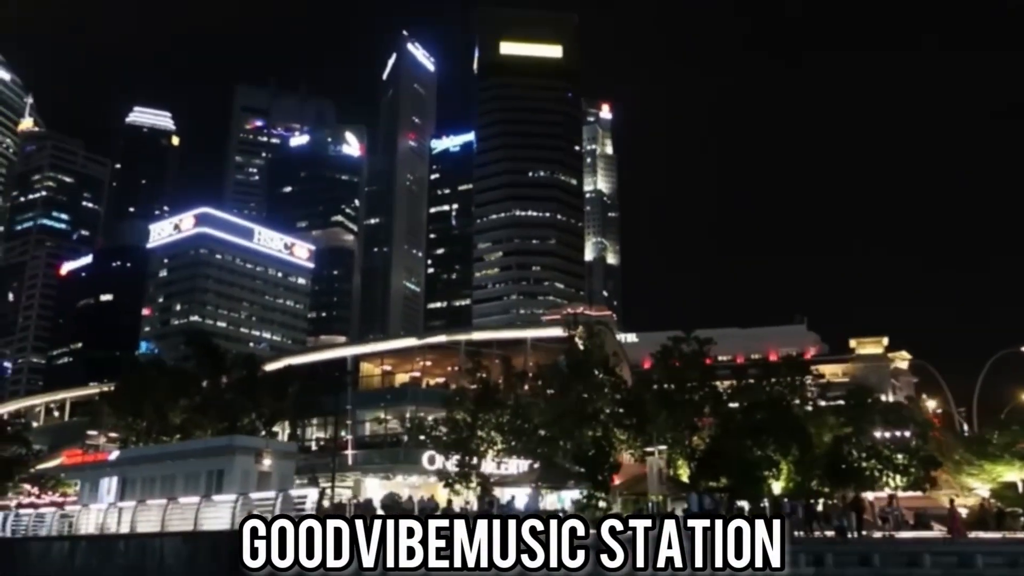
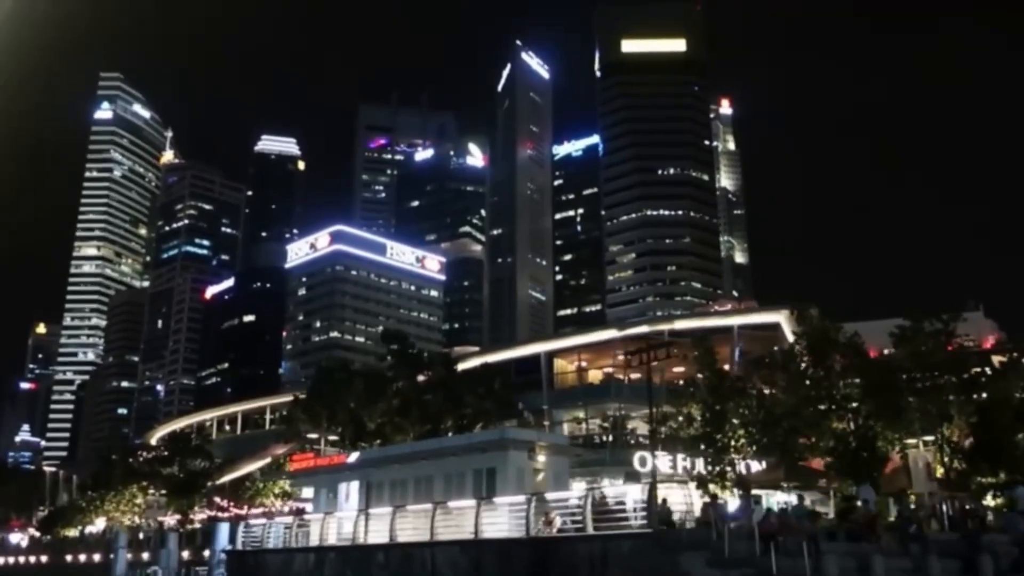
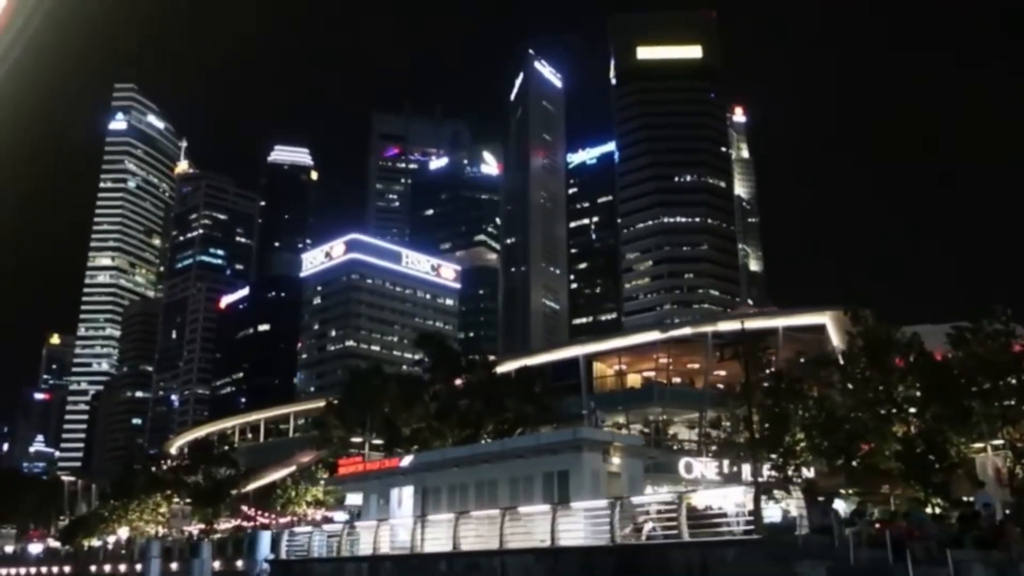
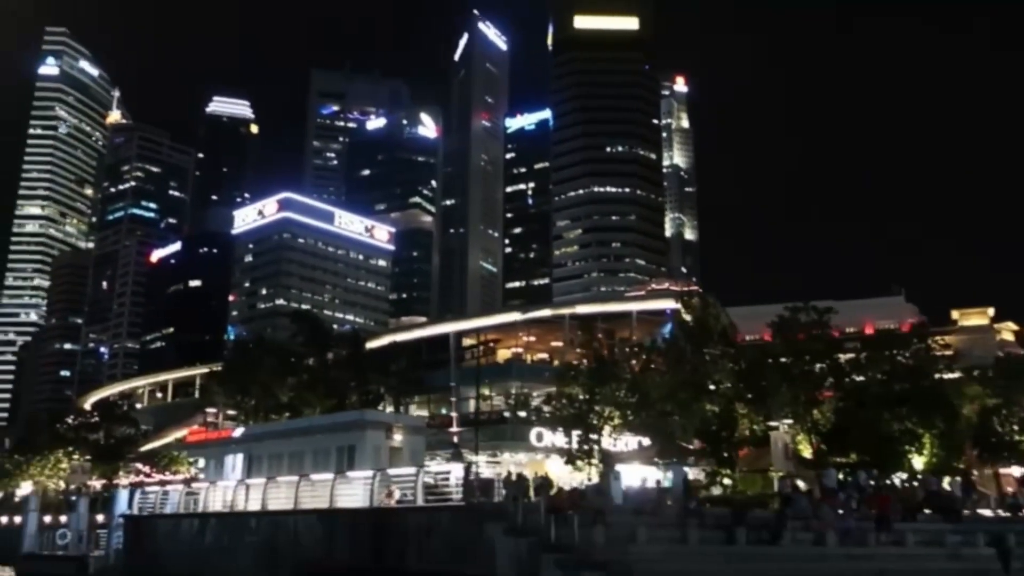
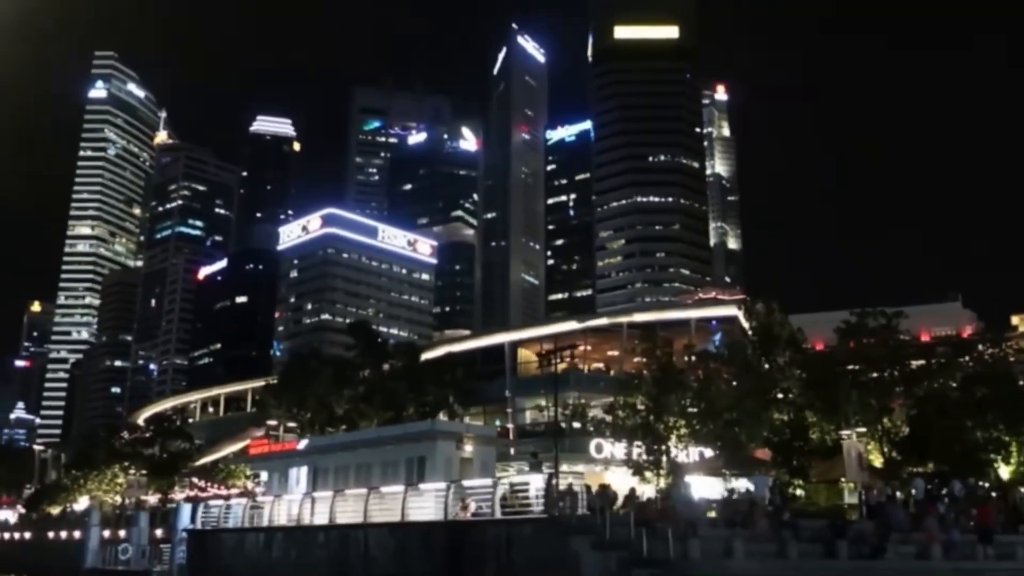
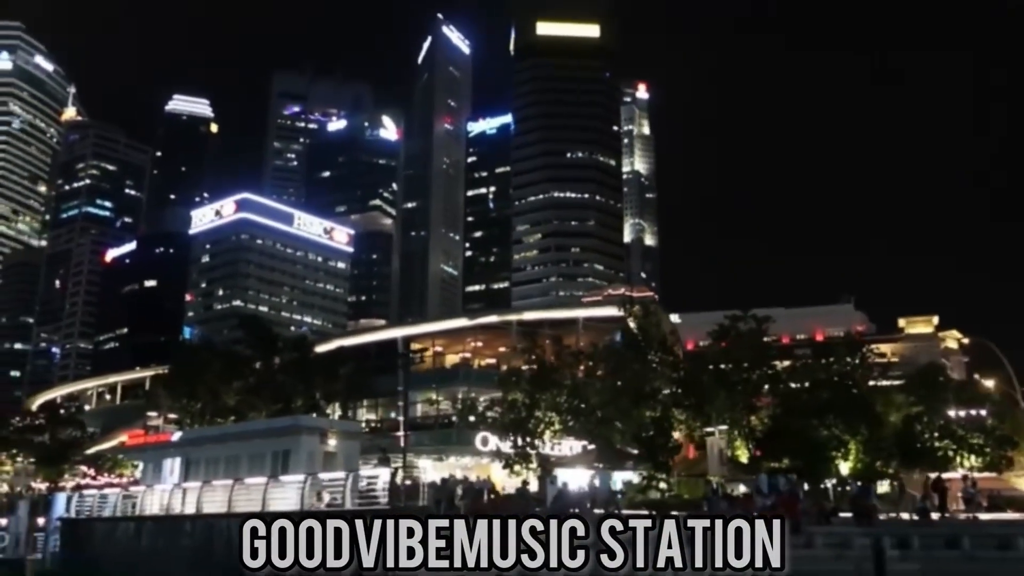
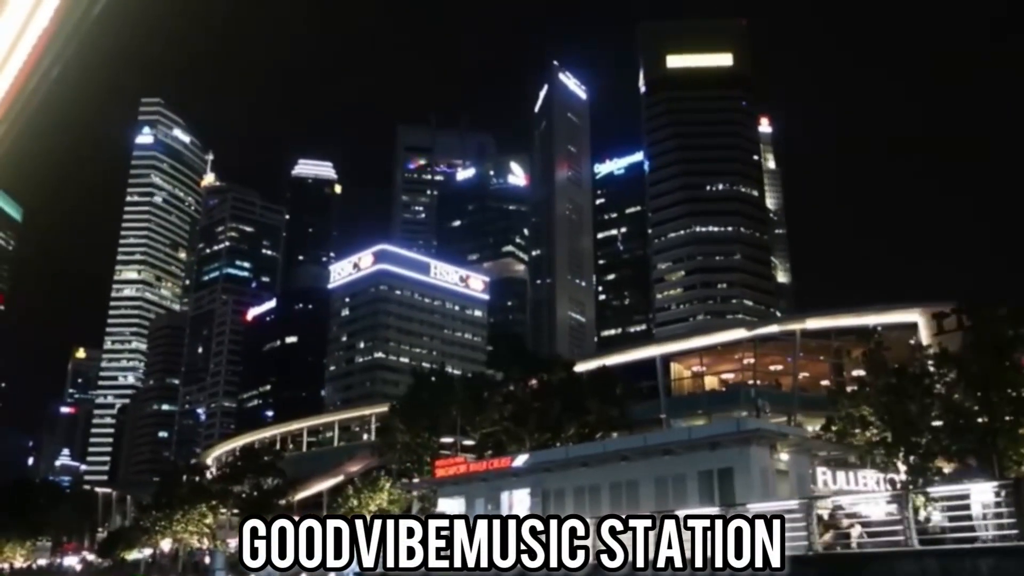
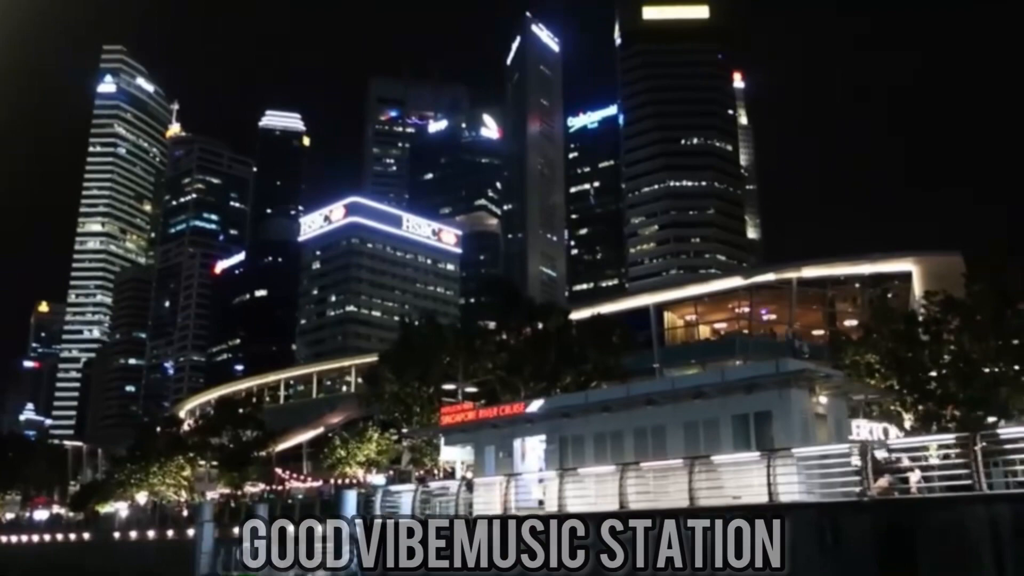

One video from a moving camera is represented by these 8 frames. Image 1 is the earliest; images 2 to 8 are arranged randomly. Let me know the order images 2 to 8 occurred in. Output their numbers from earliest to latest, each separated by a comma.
6, 4, 5, 2, 3, 7, 8
